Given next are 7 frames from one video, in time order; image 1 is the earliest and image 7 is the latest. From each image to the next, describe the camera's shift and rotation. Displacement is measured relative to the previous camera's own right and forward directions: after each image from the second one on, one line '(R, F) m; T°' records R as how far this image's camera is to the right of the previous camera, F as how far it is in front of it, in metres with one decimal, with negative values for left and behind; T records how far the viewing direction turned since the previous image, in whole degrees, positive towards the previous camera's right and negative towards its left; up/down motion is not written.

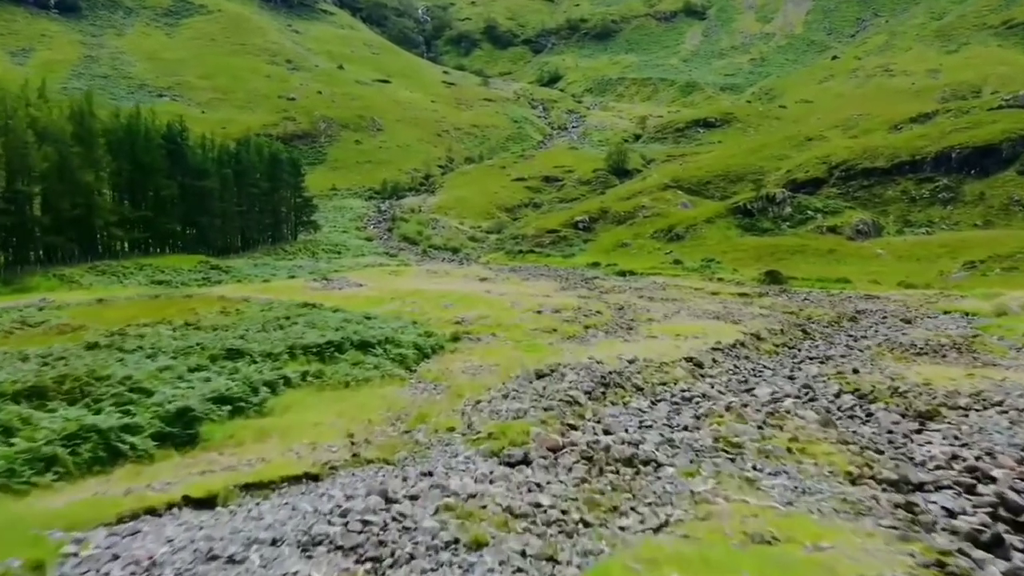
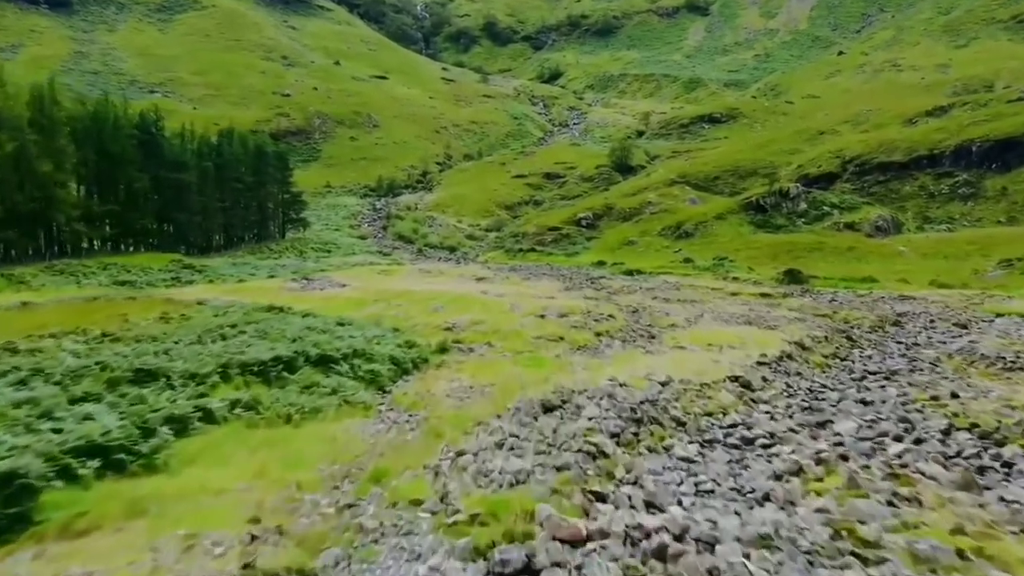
(+0.1, +6.7) m; 0°
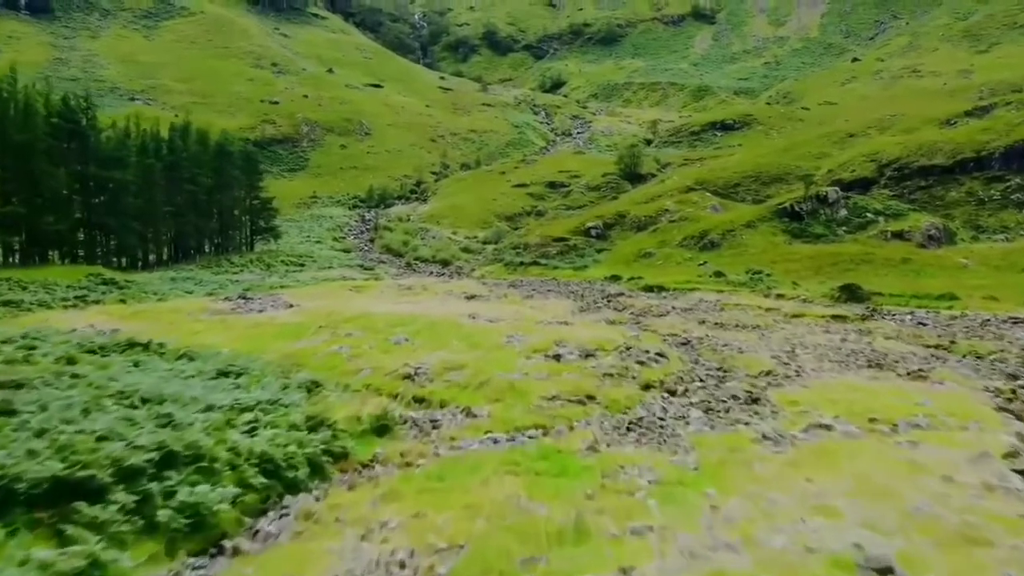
(+0.1, +15.2) m; 0°
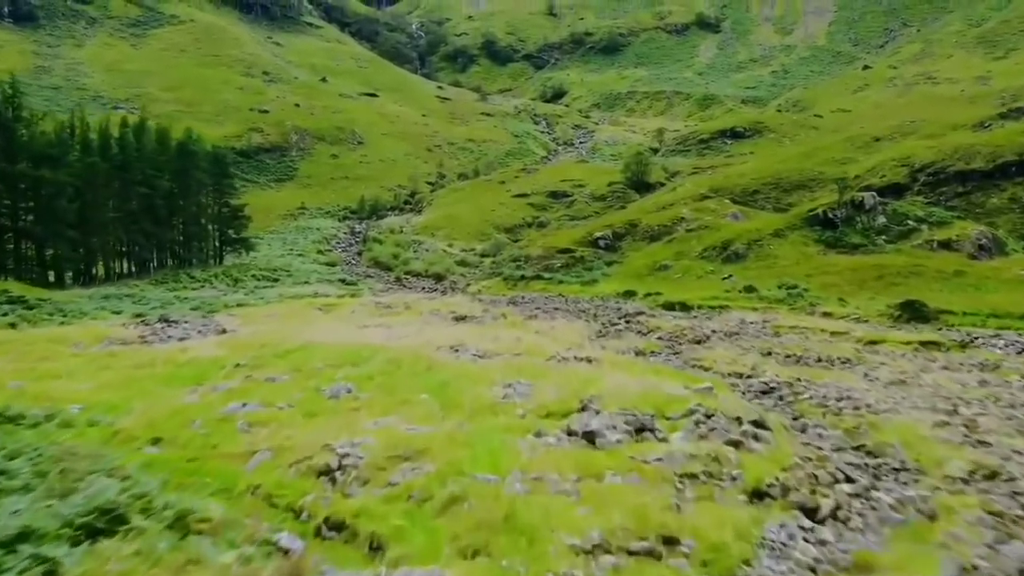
(0.0, +11.5) m; 0°
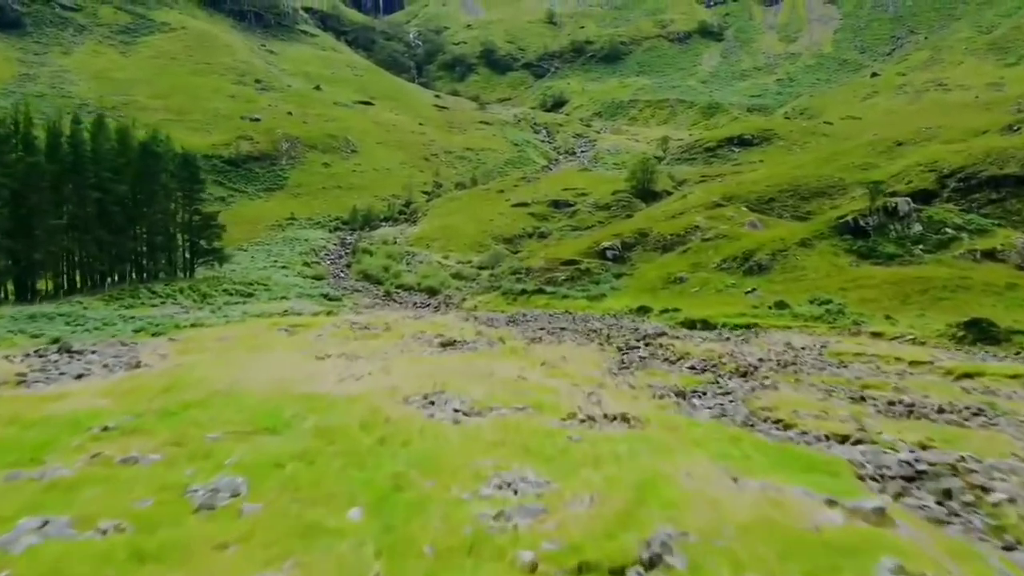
(0.0, +8.8) m; 0°
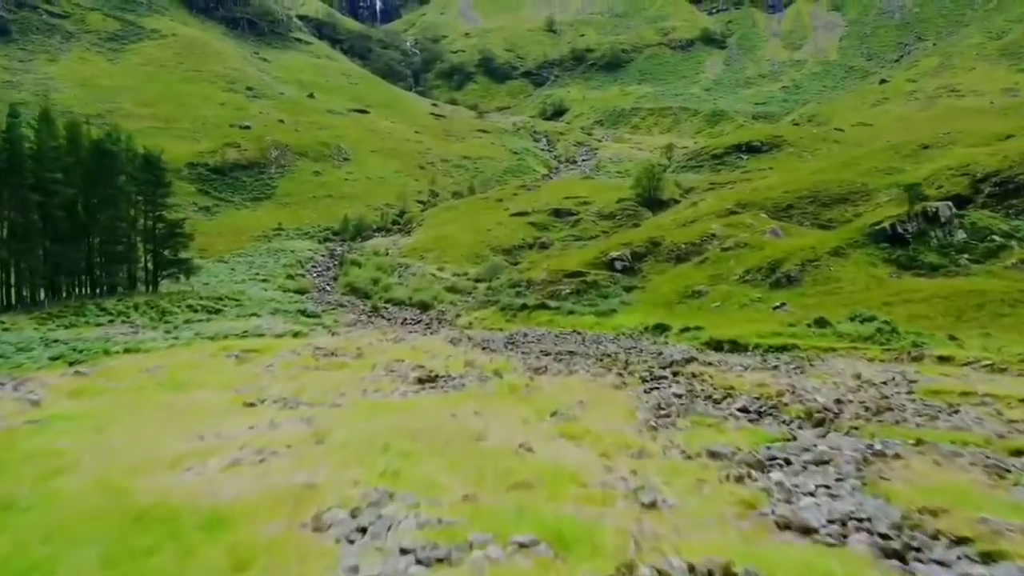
(0.0, +8.9) m; 0°
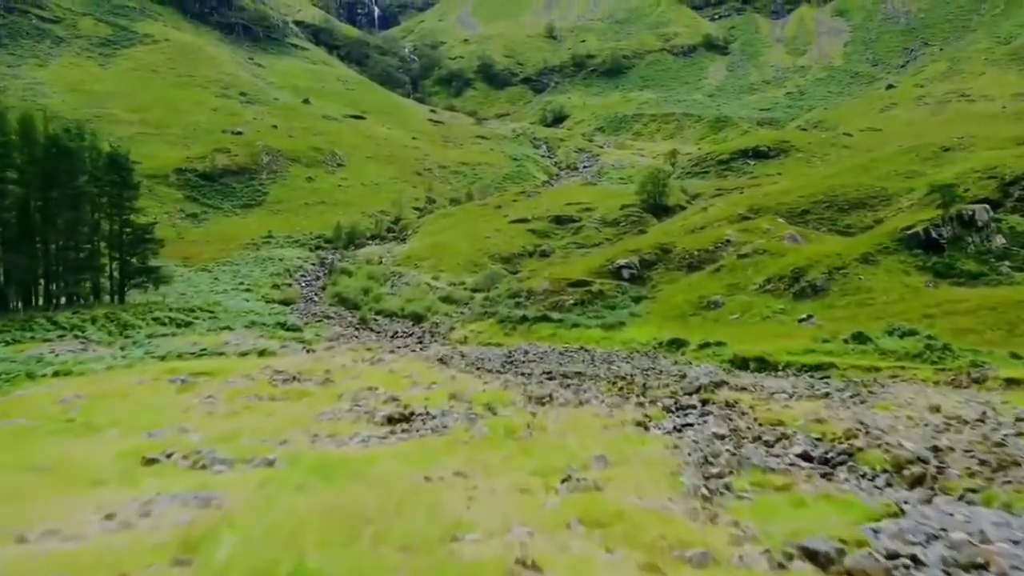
(+0.1, +6.6) m; 0°
